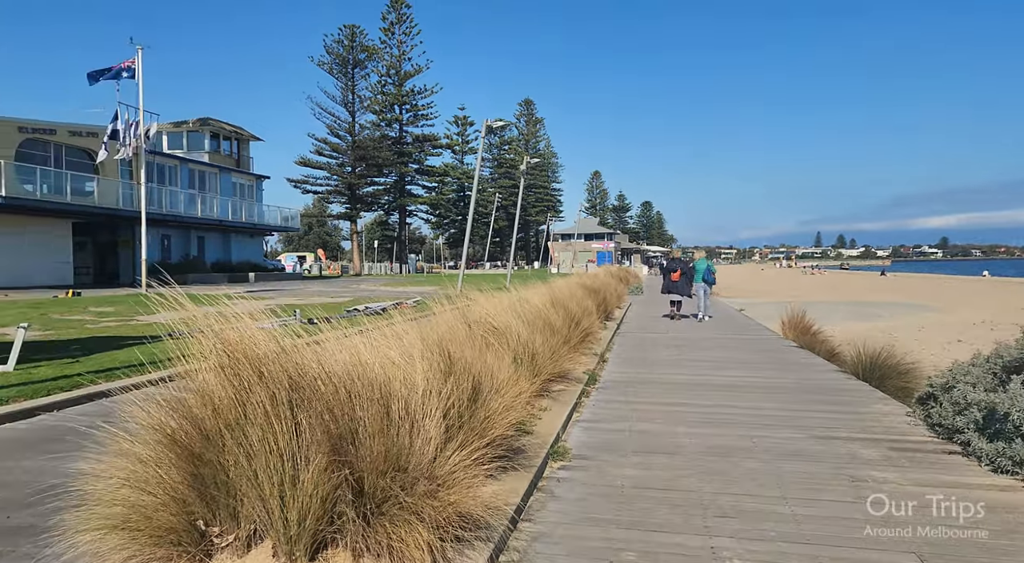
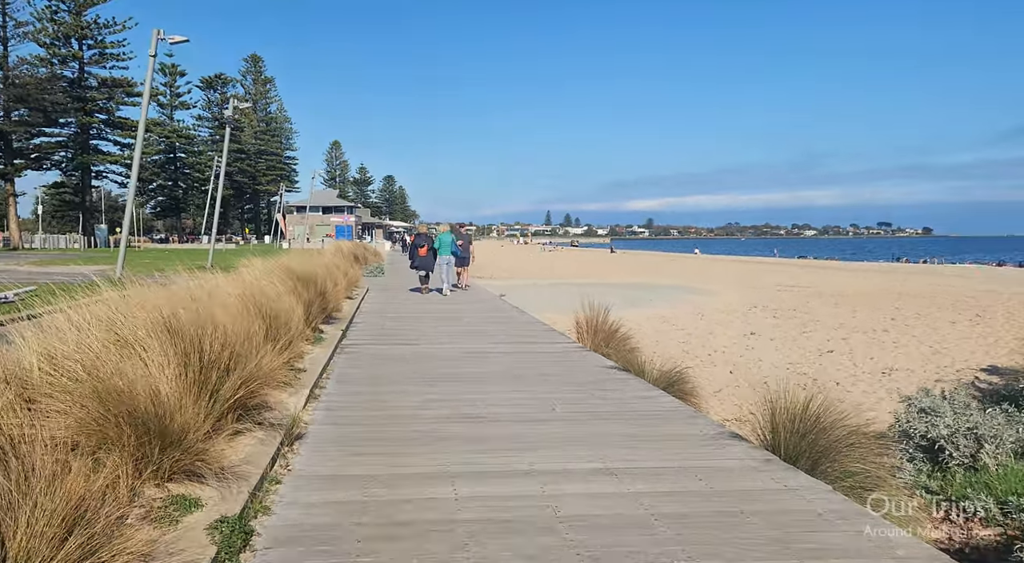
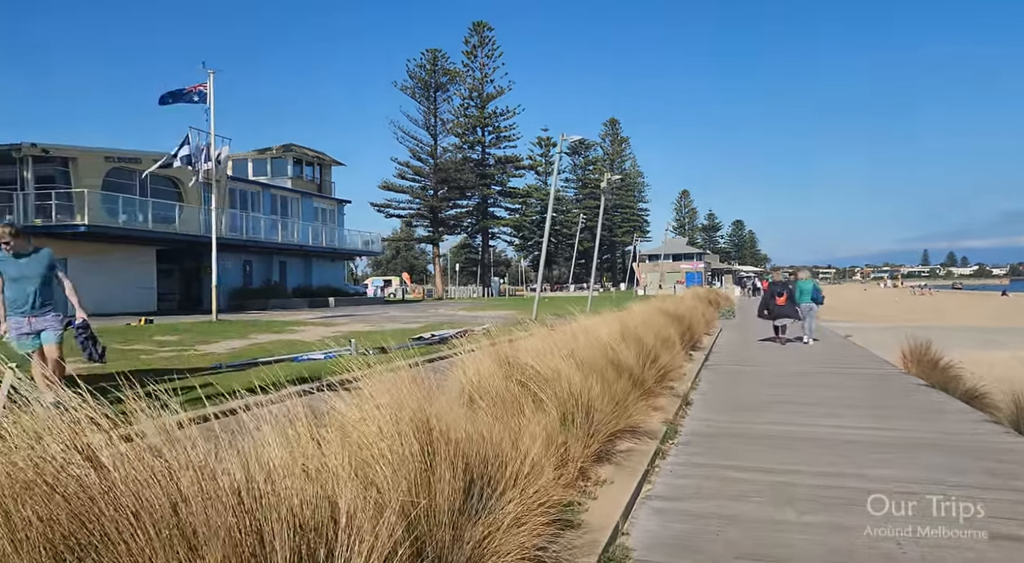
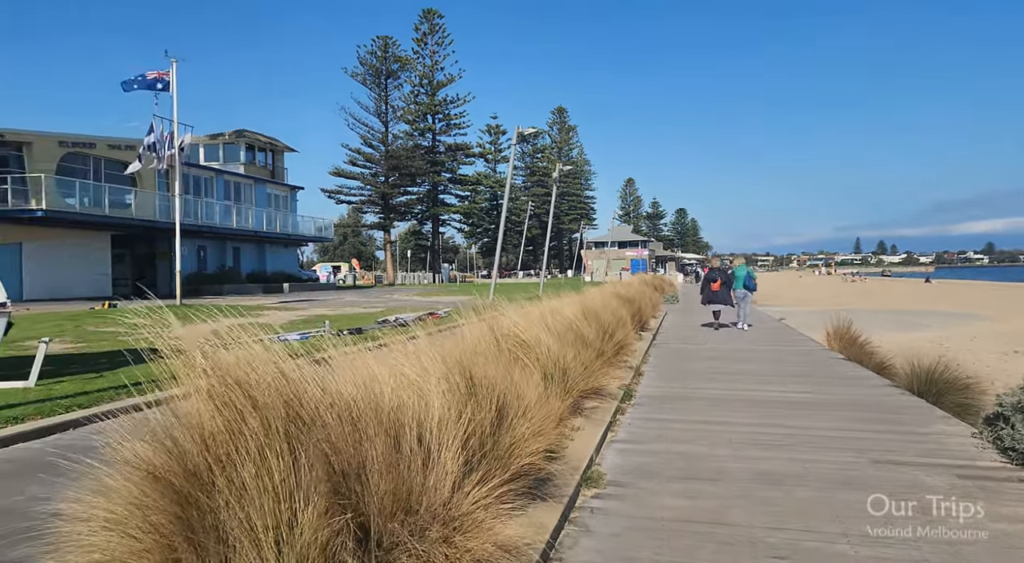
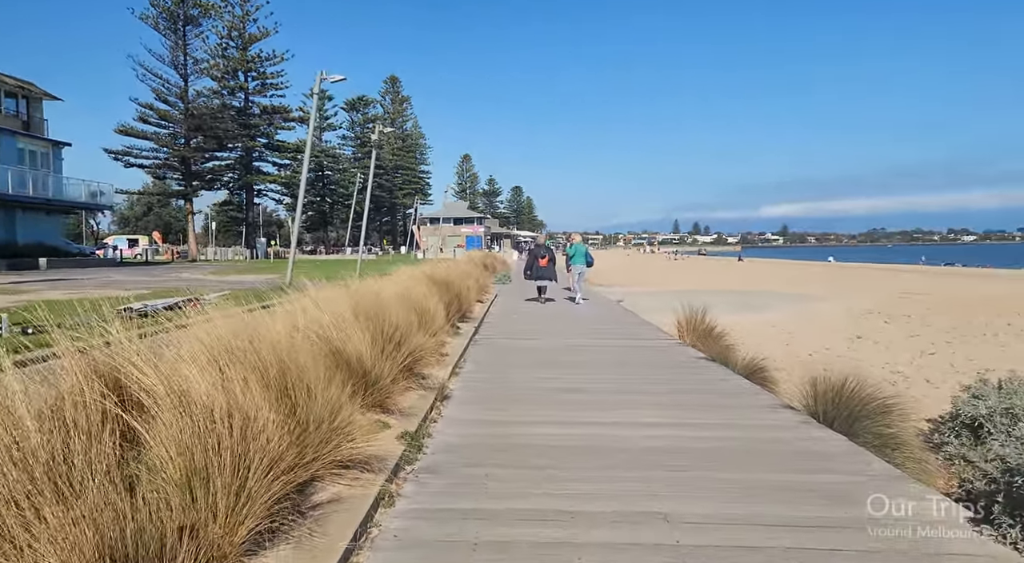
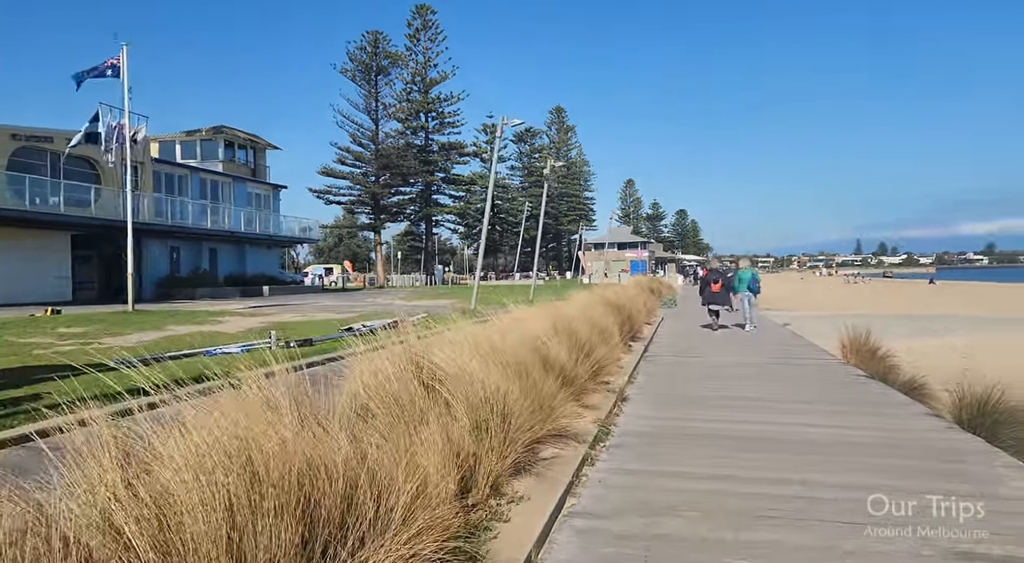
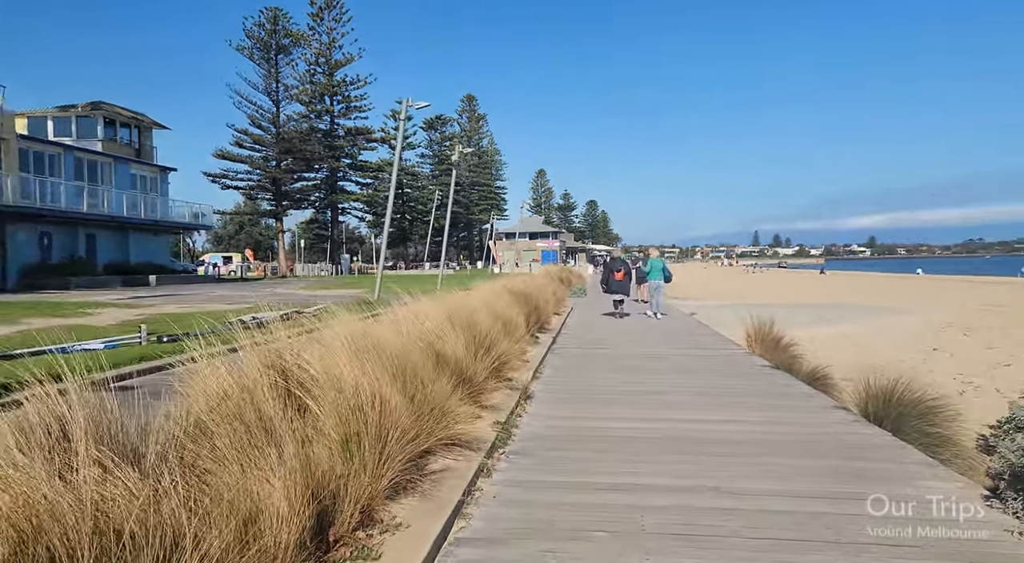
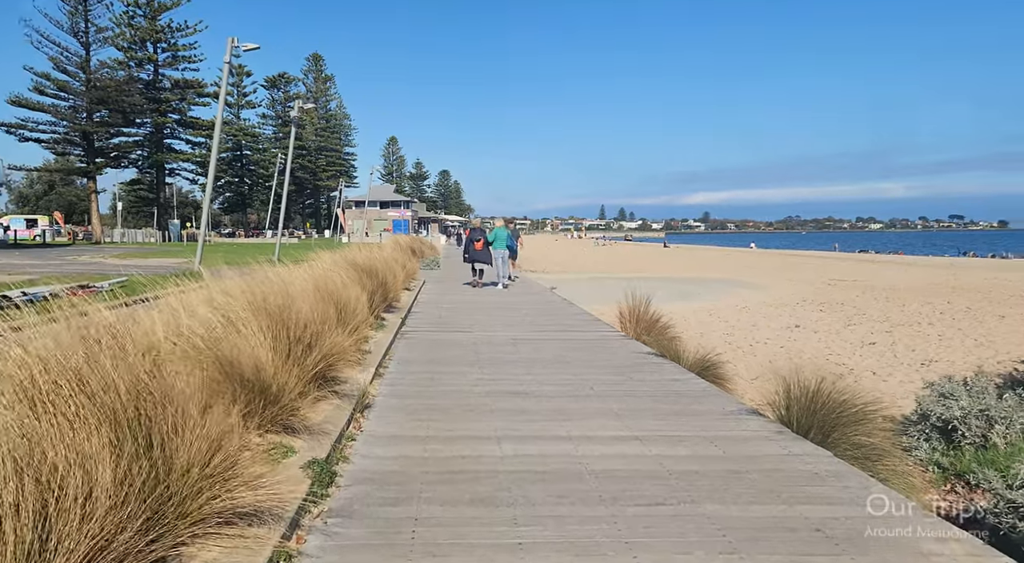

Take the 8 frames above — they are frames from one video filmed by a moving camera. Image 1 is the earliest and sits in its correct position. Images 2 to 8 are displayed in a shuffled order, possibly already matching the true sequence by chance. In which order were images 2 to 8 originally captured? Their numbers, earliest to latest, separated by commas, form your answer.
4, 3, 6, 7, 5, 8, 2
